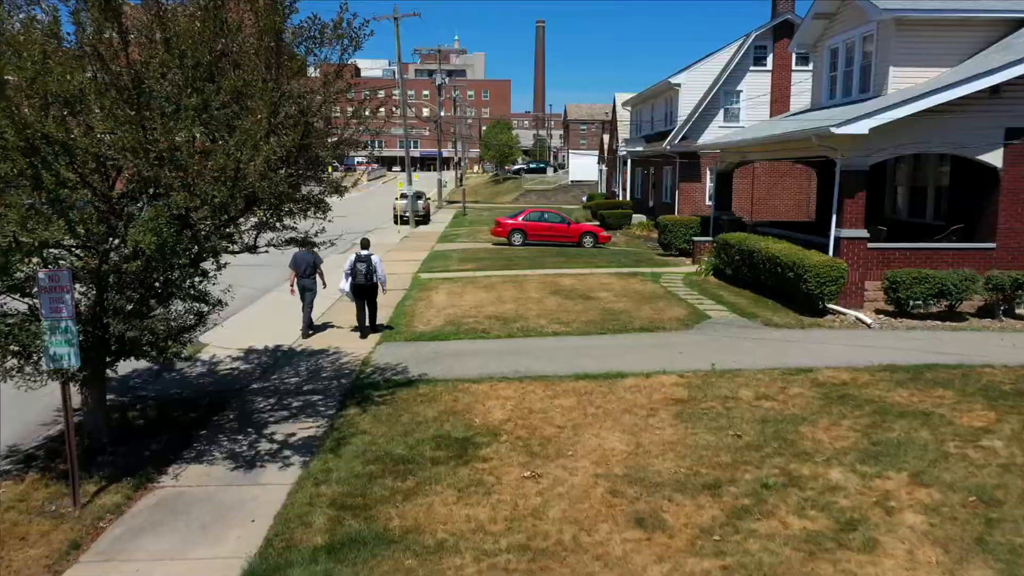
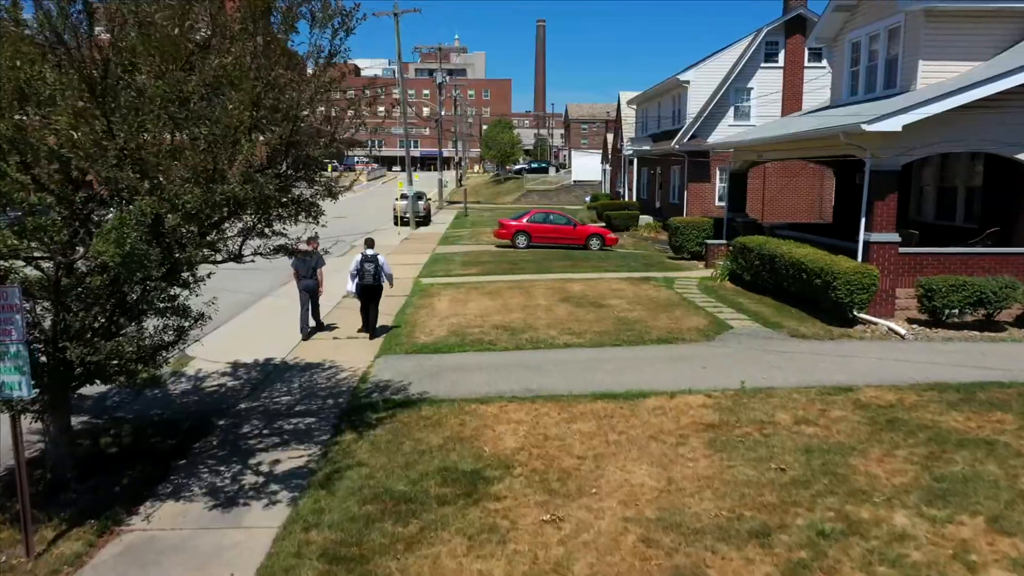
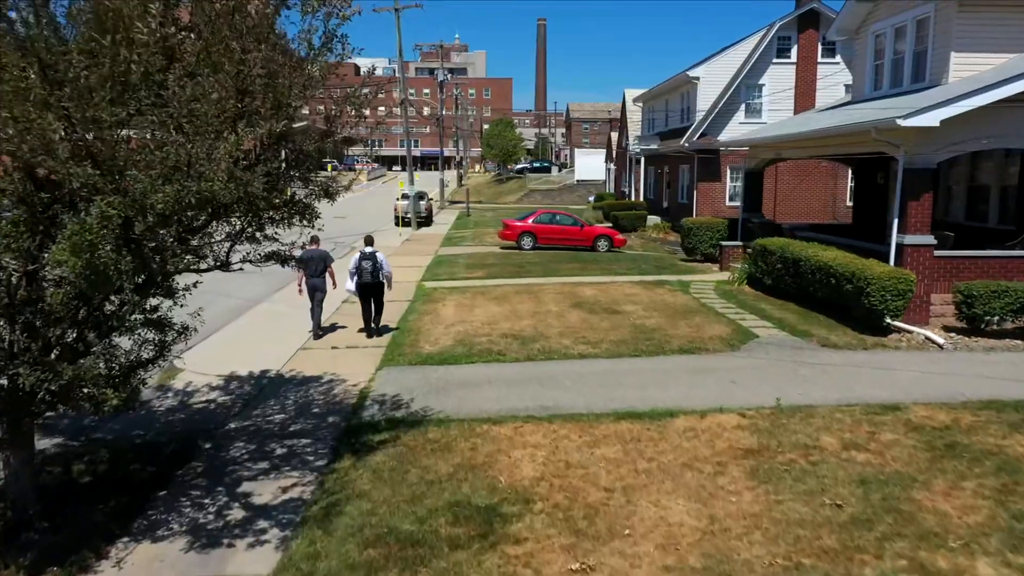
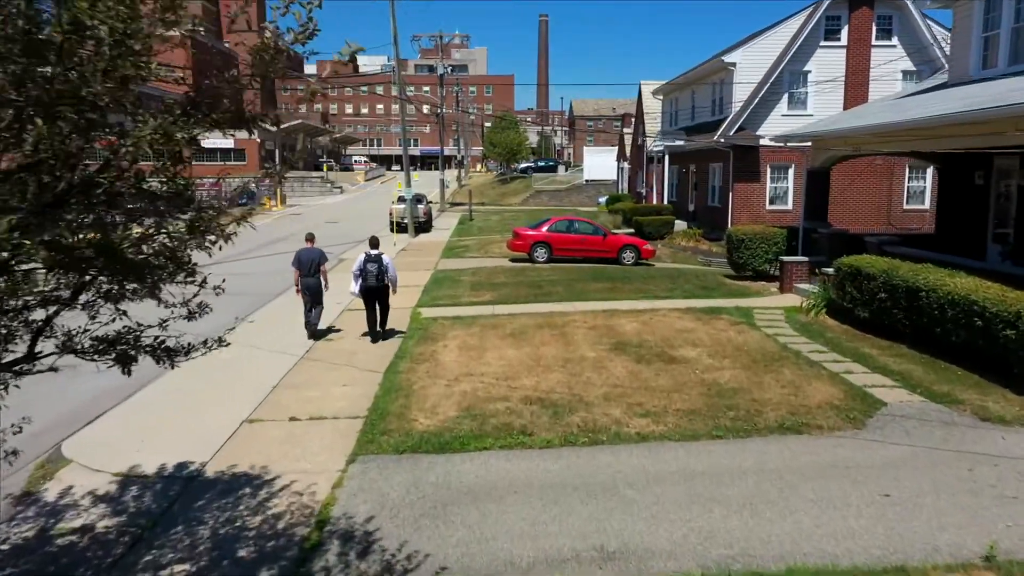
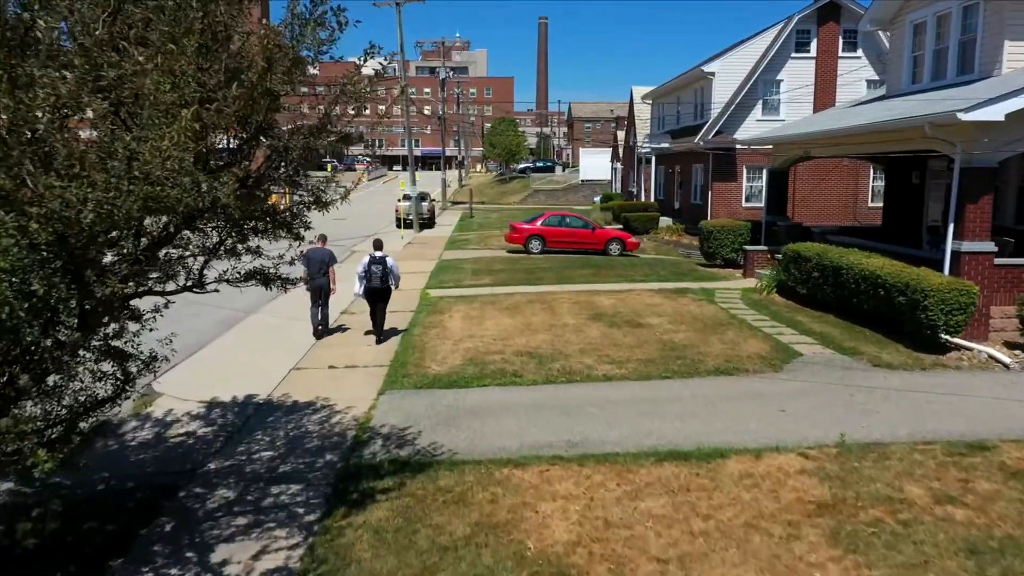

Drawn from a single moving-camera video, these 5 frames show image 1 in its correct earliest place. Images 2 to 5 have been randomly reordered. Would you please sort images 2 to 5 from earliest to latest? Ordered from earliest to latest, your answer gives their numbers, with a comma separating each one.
2, 3, 5, 4
